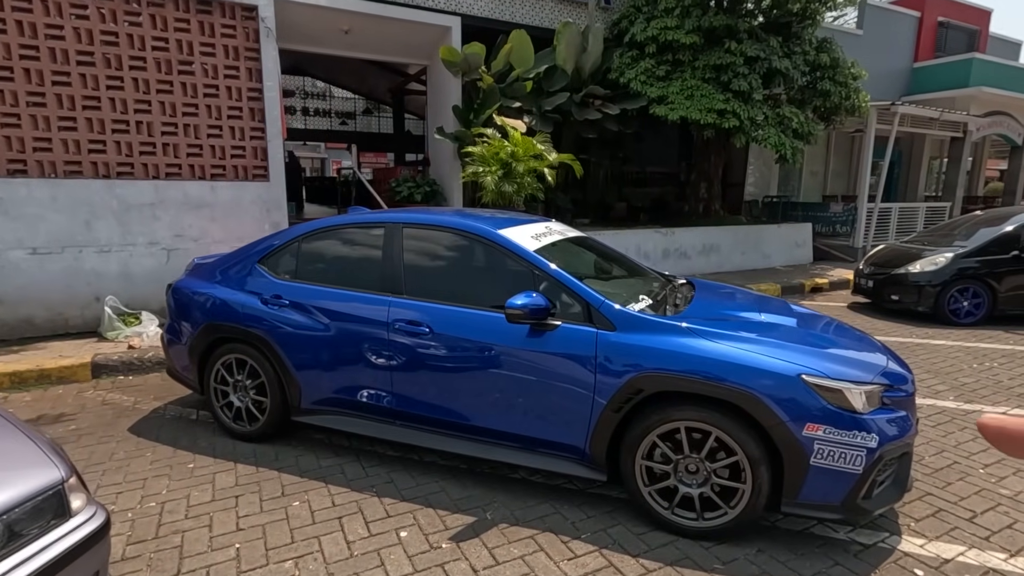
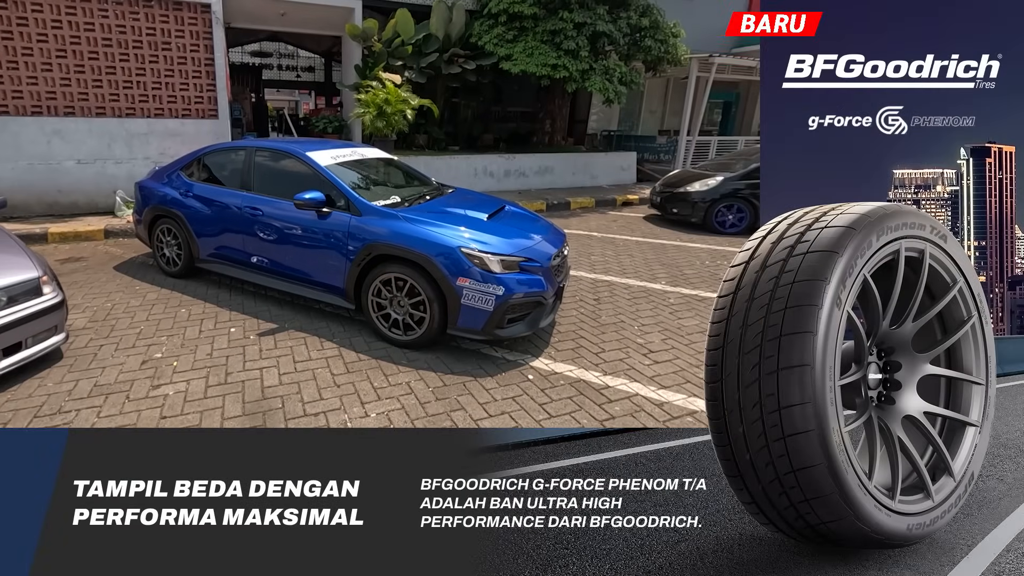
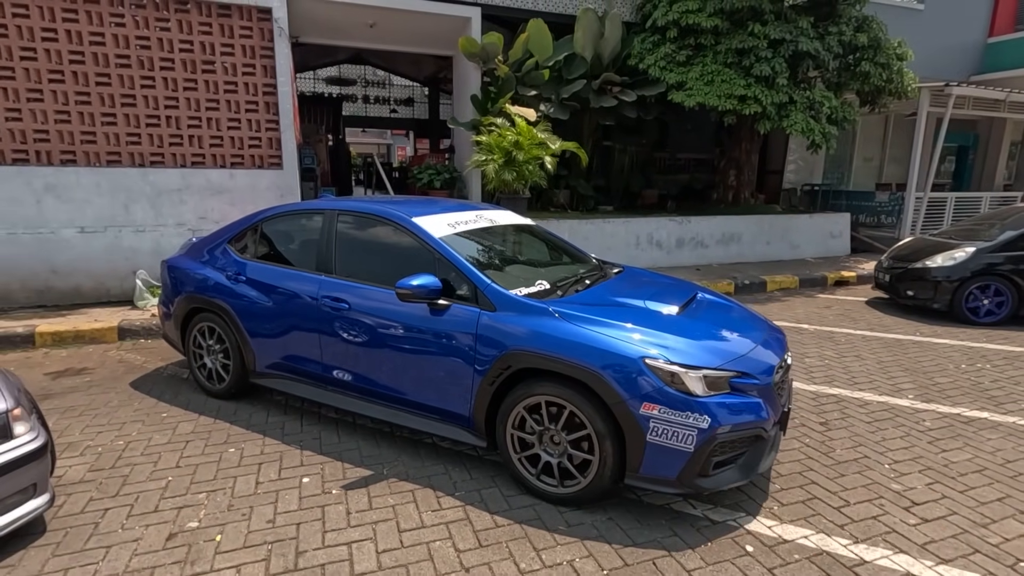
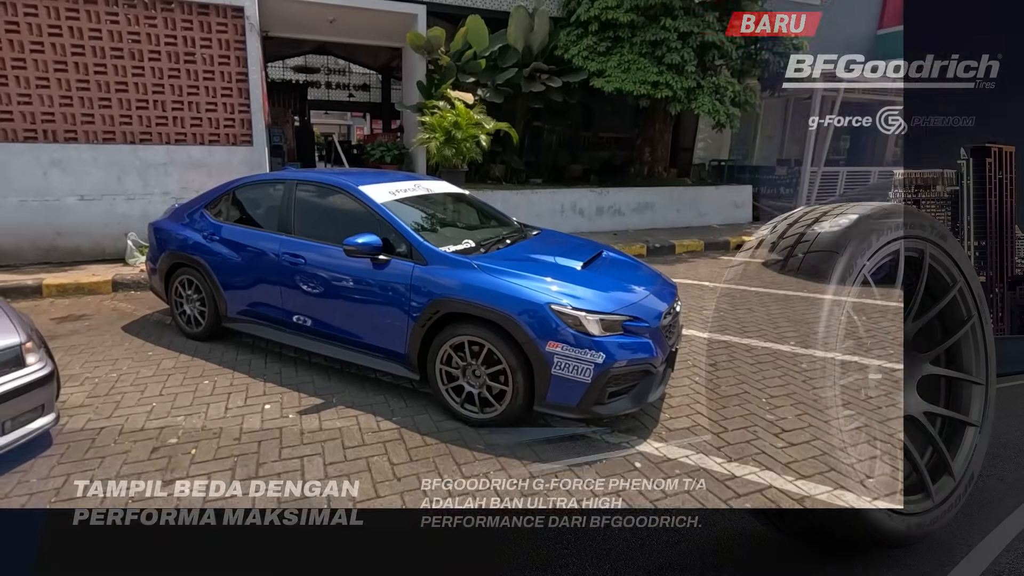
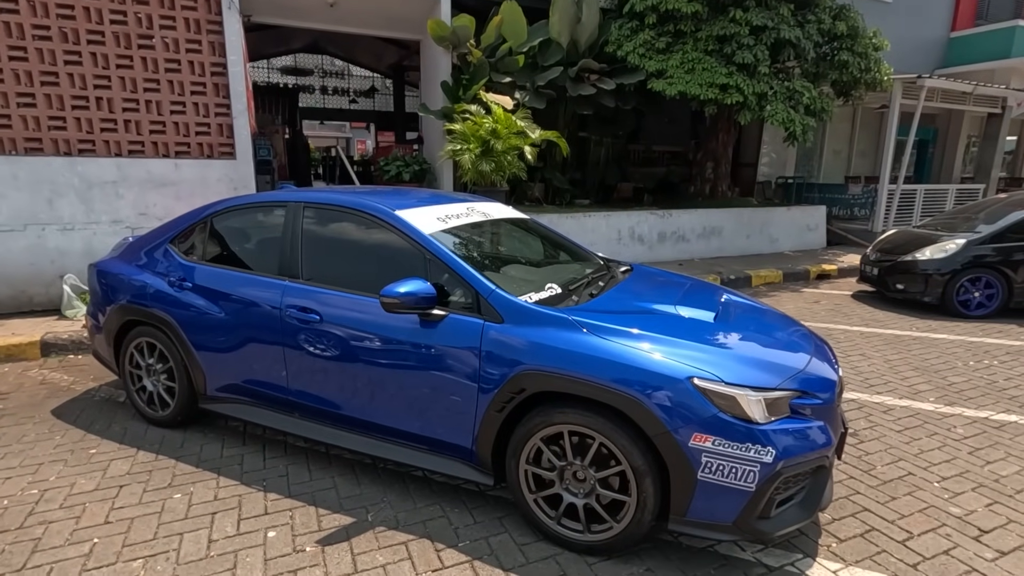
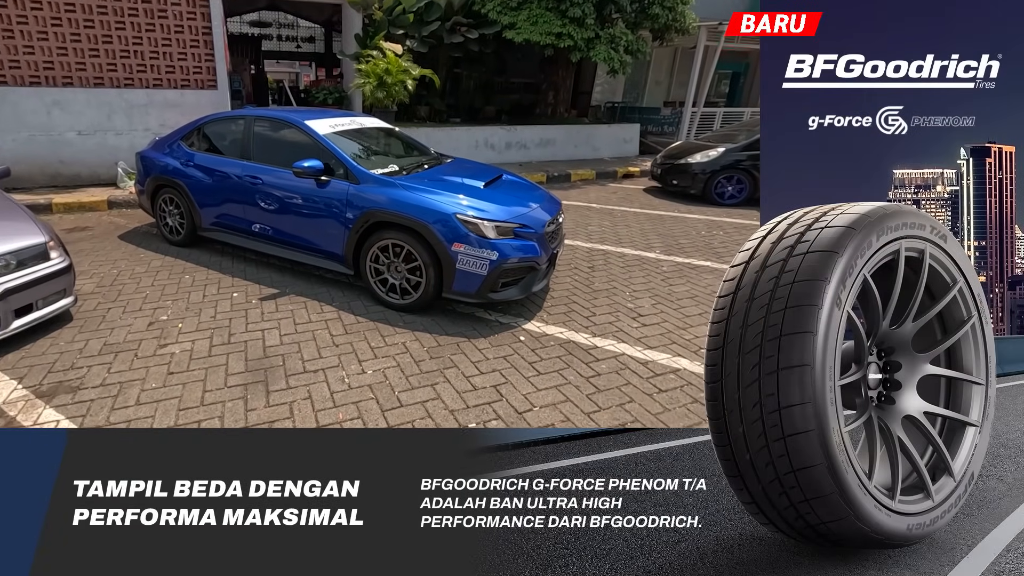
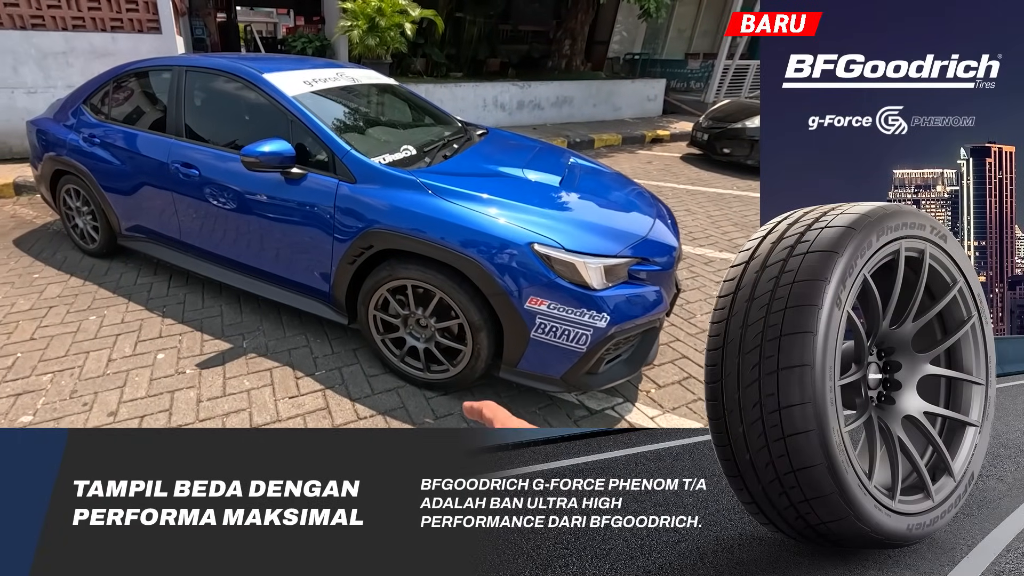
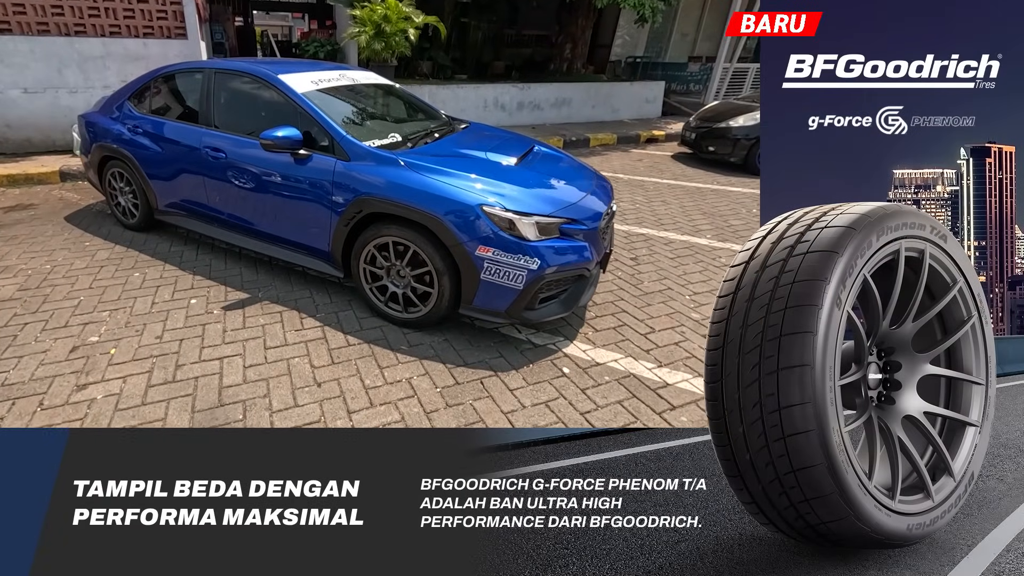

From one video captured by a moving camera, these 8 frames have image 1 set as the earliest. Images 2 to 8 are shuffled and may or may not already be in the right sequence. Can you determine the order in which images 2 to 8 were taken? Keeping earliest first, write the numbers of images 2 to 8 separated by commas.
5, 3, 4, 2, 6, 8, 7
